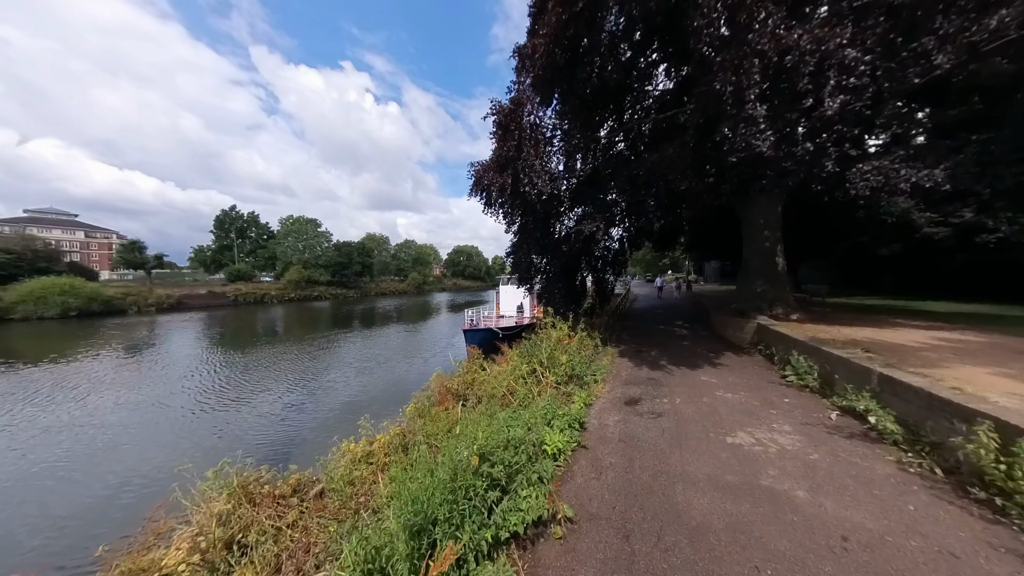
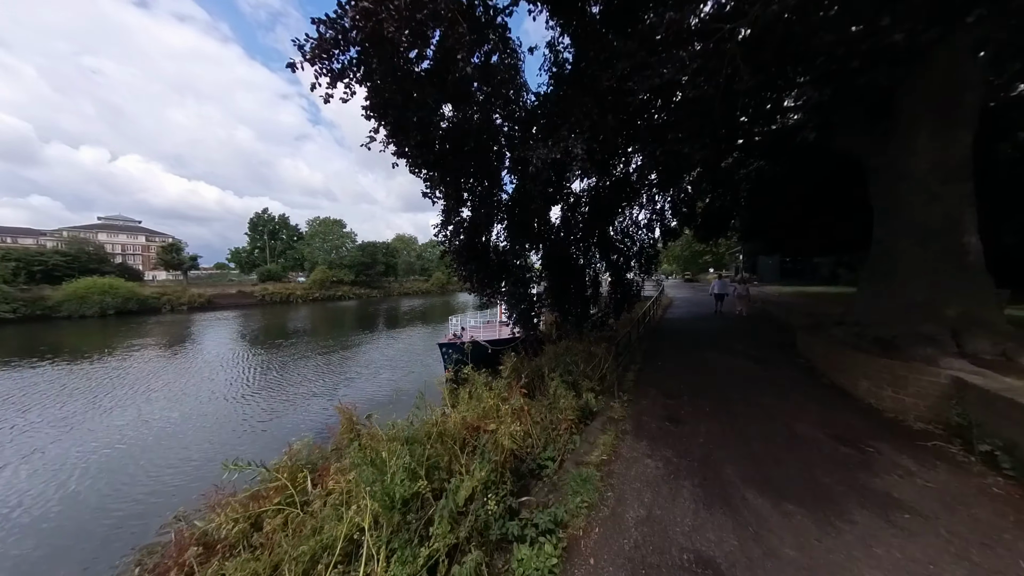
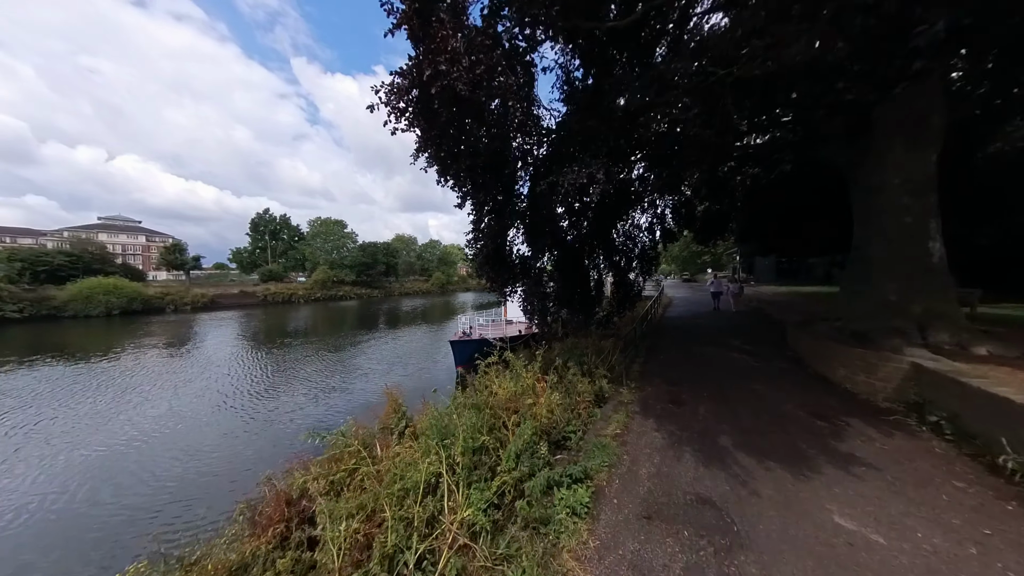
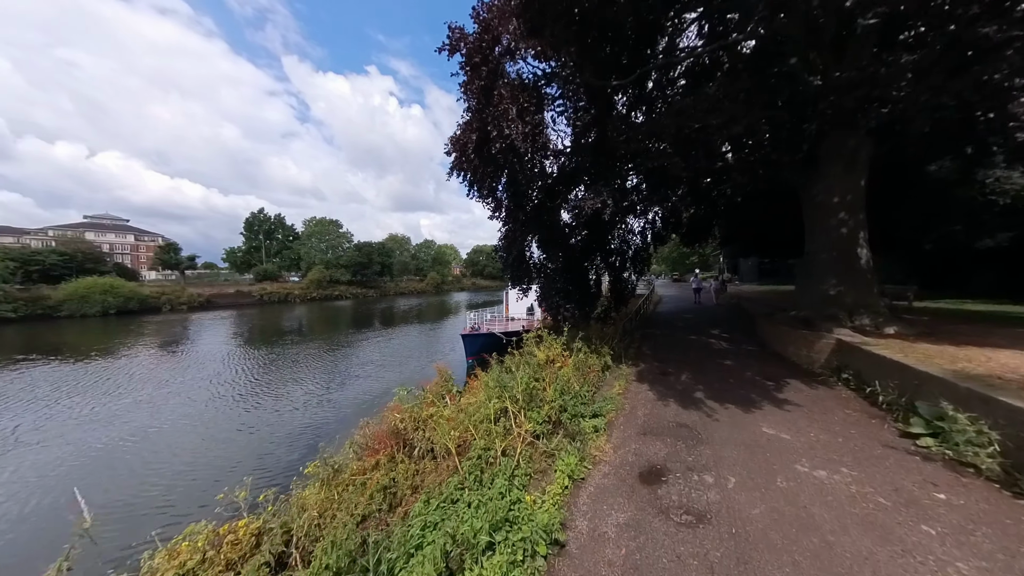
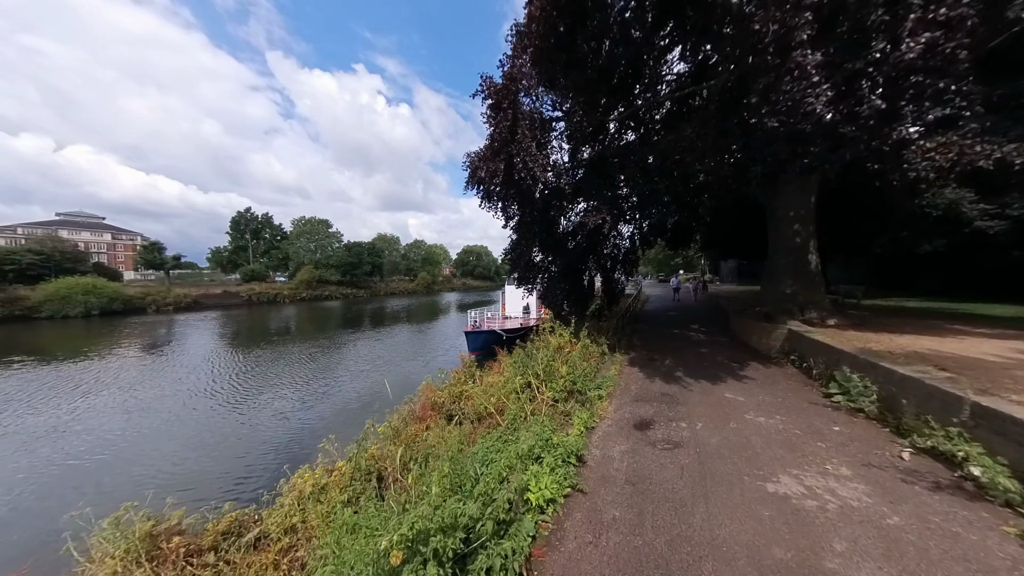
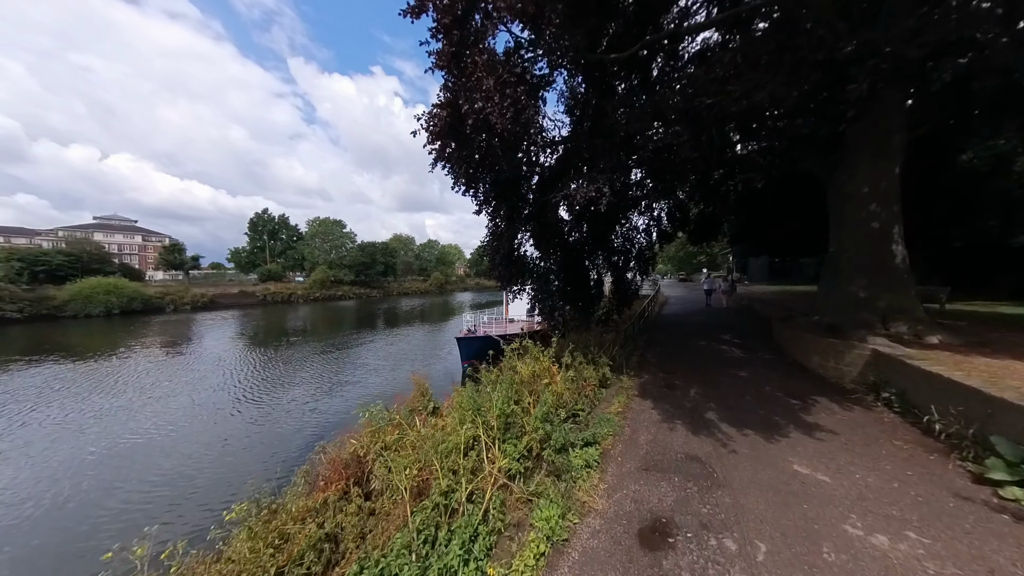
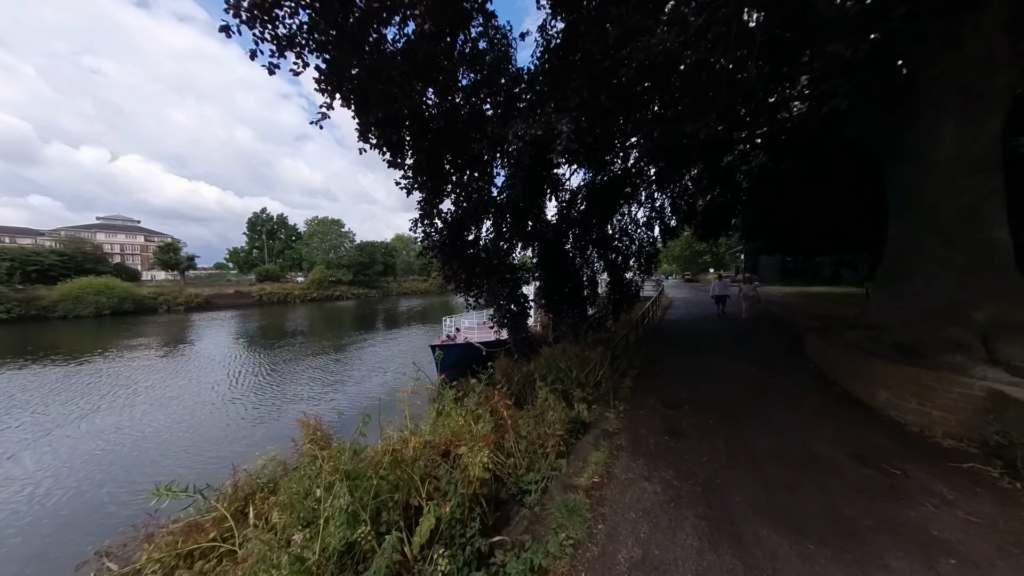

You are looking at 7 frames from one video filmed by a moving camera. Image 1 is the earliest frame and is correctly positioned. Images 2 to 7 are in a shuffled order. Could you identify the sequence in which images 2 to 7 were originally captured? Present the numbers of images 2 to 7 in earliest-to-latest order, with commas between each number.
5, 4, 6, 3, 2, 7
